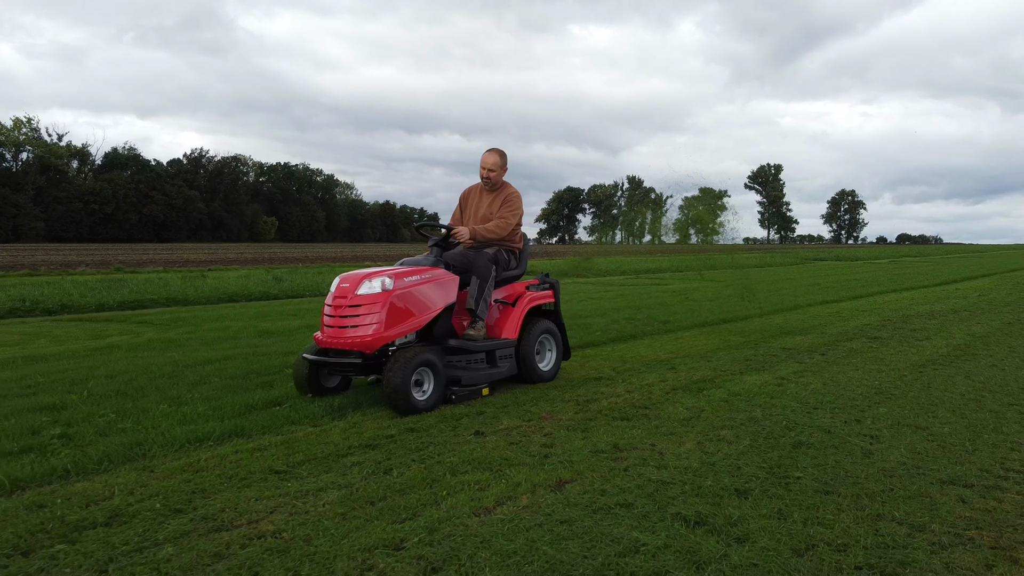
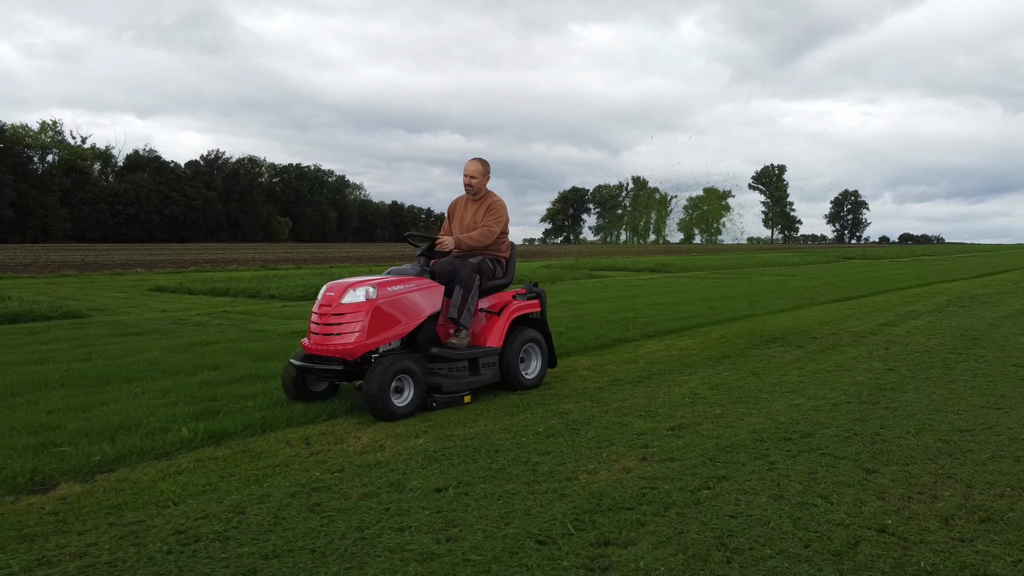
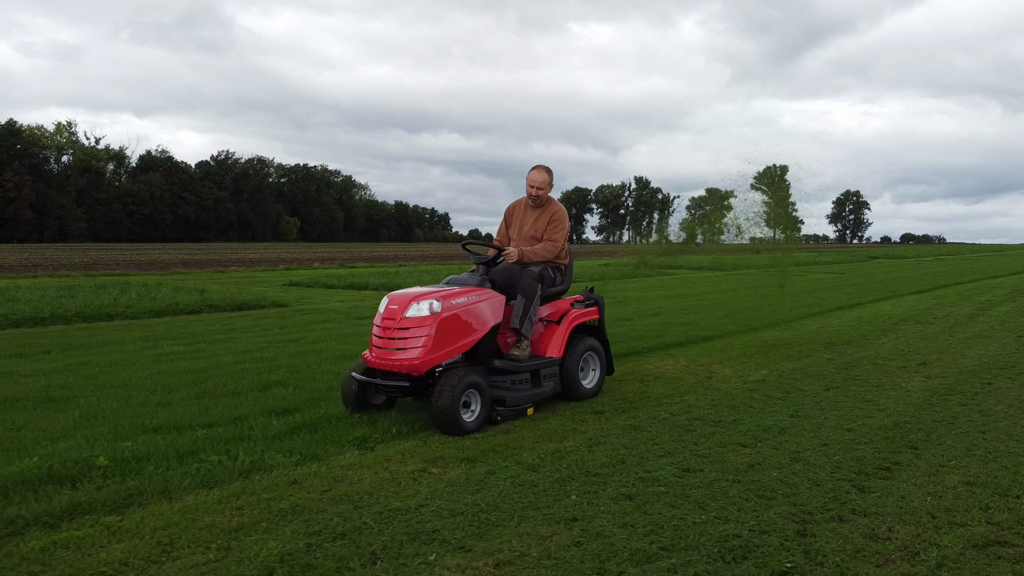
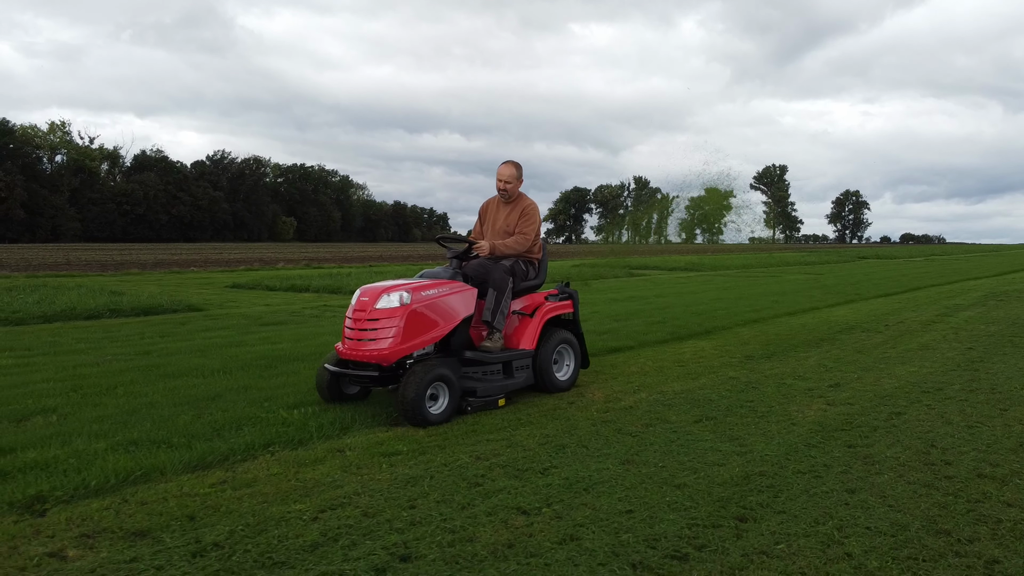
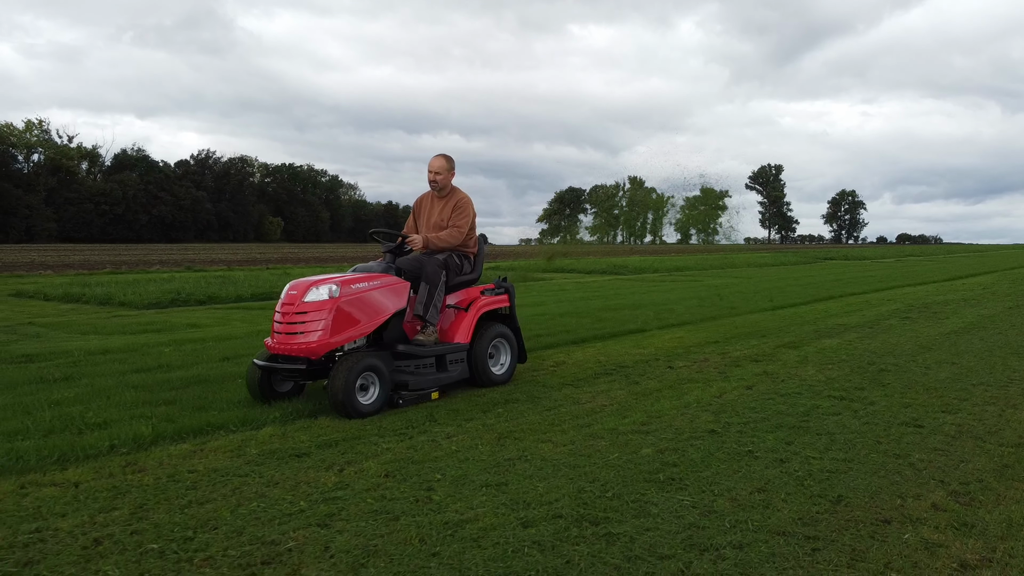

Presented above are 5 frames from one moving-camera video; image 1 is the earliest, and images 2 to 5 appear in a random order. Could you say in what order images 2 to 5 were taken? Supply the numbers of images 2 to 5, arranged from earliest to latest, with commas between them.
5, 2, 4, 3
